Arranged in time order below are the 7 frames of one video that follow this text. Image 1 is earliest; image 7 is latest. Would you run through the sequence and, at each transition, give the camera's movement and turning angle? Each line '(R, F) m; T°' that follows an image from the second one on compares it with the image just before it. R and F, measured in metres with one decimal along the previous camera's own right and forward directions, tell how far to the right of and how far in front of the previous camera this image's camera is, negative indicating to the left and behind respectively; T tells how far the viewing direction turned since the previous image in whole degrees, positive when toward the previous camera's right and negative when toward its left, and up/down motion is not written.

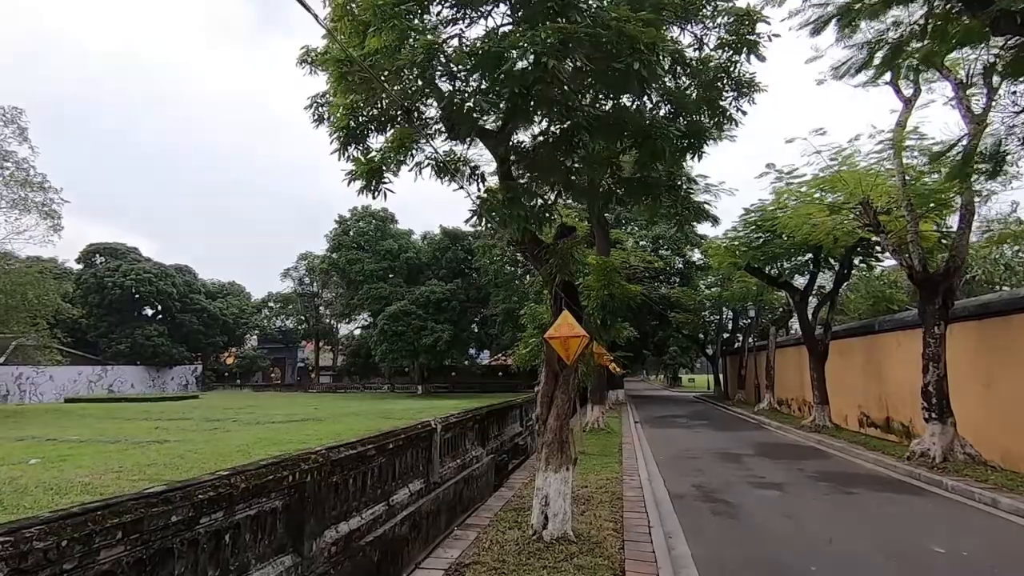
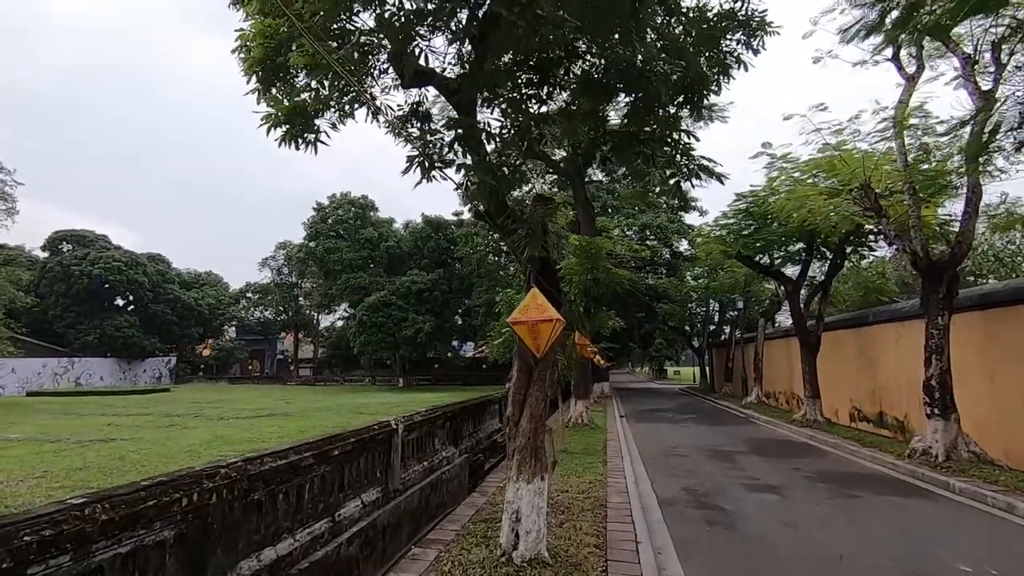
(+0.1, +0.7) m; +1°
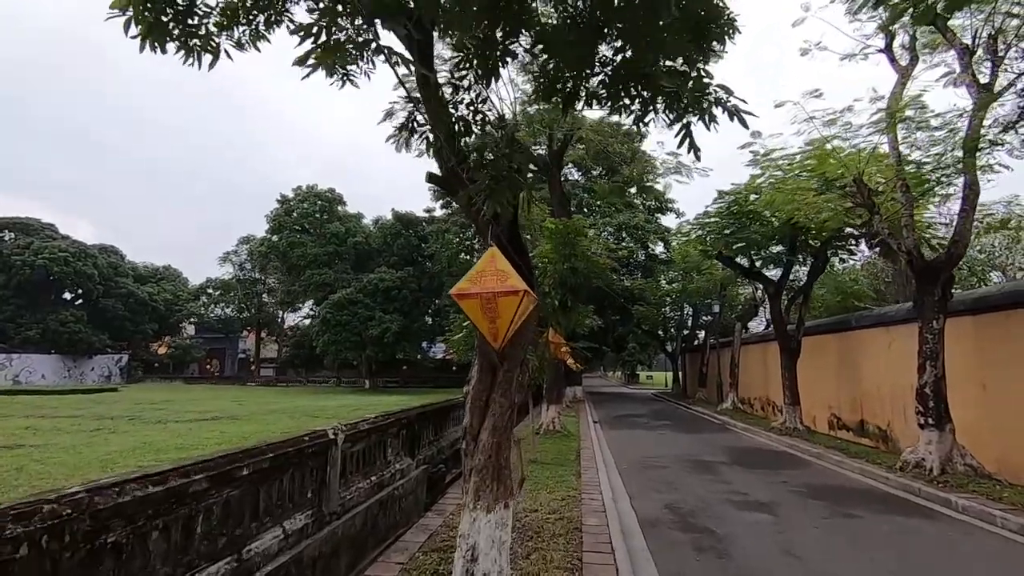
(+0.1, +0.8) m; +2°
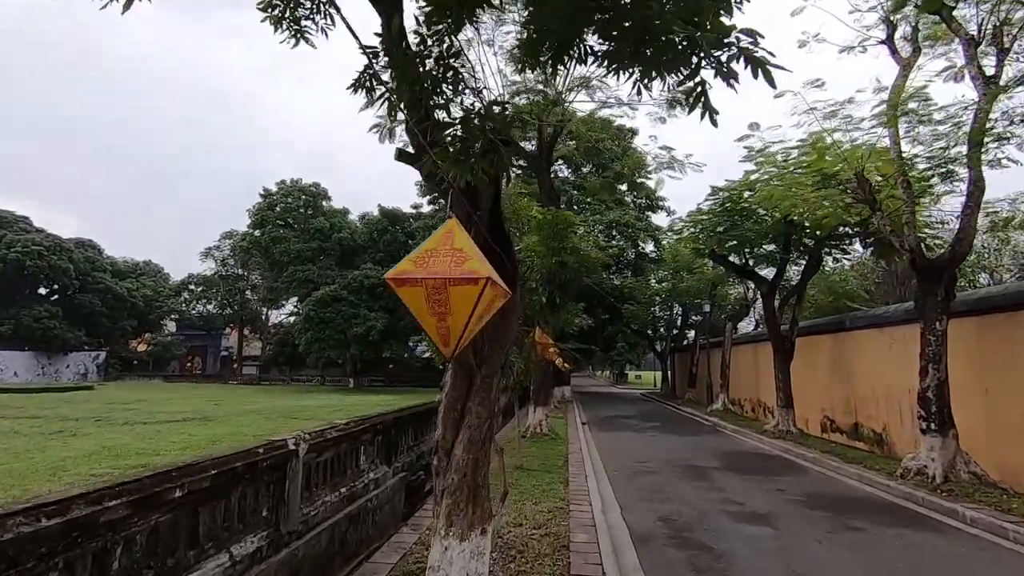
(0.0, +0.4) m; +1°
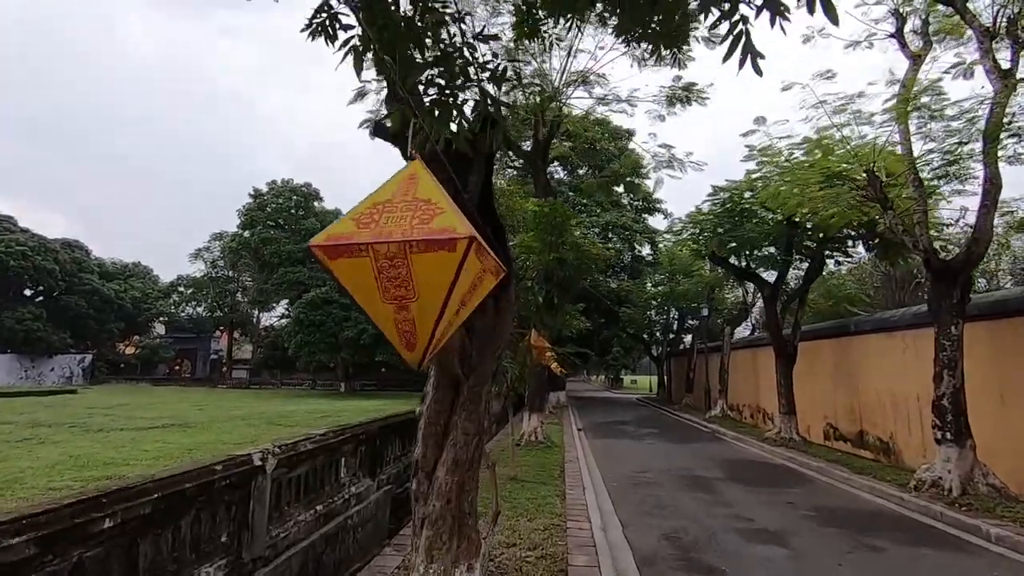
(0.0, +0.4) m; 0°
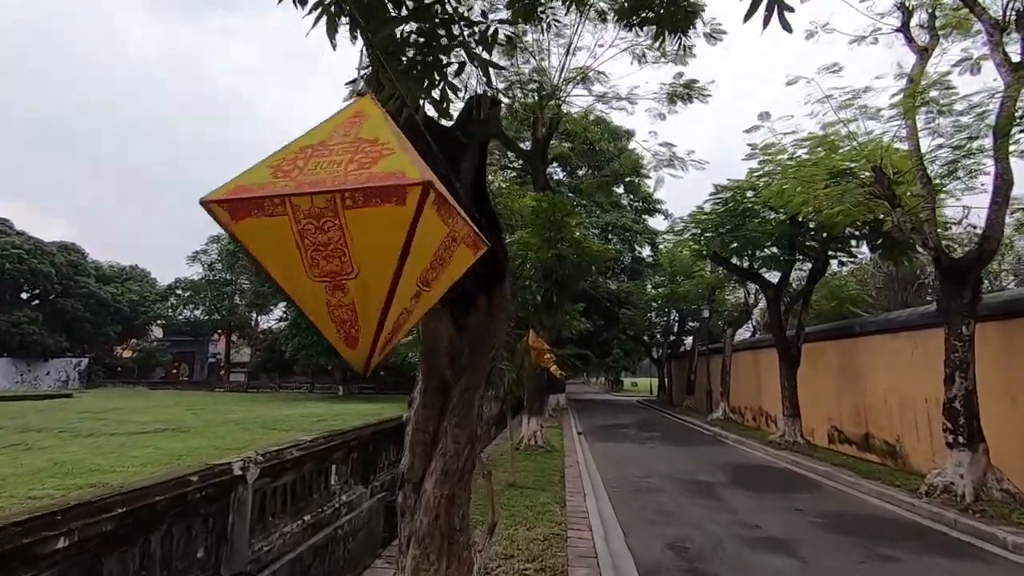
(0.0, +0.2) m; 0°
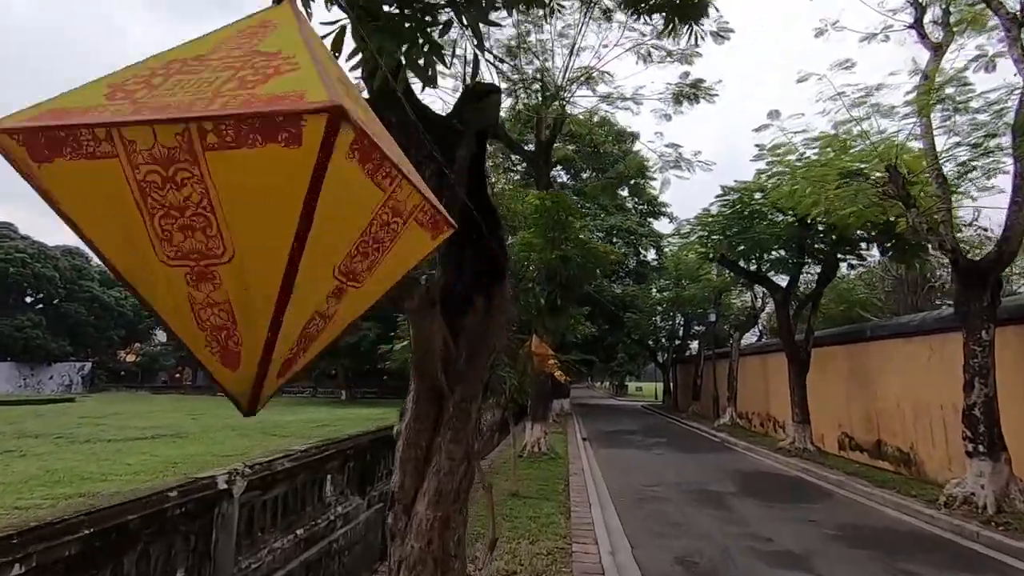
(0.0, +0.2) m; 0°
